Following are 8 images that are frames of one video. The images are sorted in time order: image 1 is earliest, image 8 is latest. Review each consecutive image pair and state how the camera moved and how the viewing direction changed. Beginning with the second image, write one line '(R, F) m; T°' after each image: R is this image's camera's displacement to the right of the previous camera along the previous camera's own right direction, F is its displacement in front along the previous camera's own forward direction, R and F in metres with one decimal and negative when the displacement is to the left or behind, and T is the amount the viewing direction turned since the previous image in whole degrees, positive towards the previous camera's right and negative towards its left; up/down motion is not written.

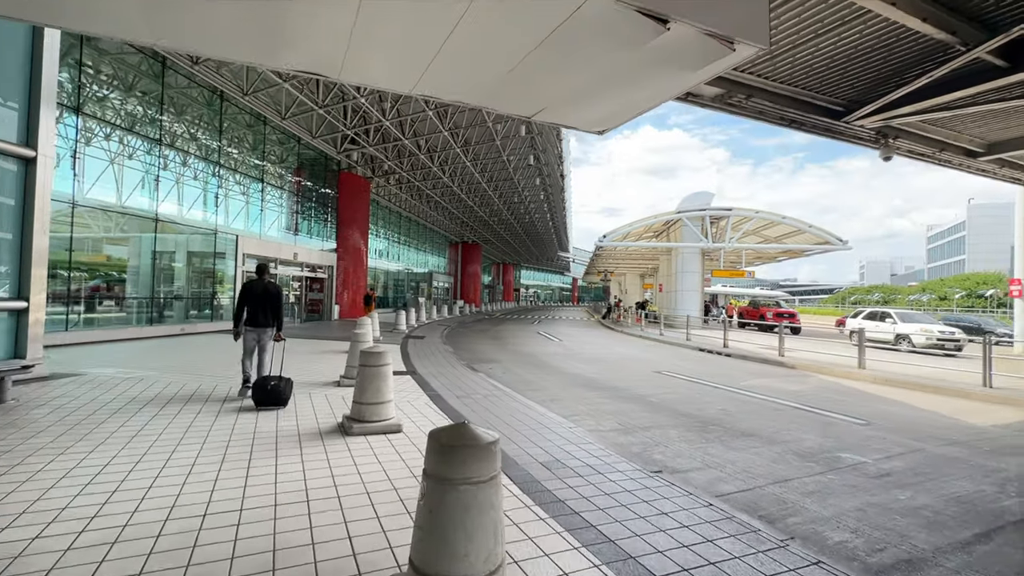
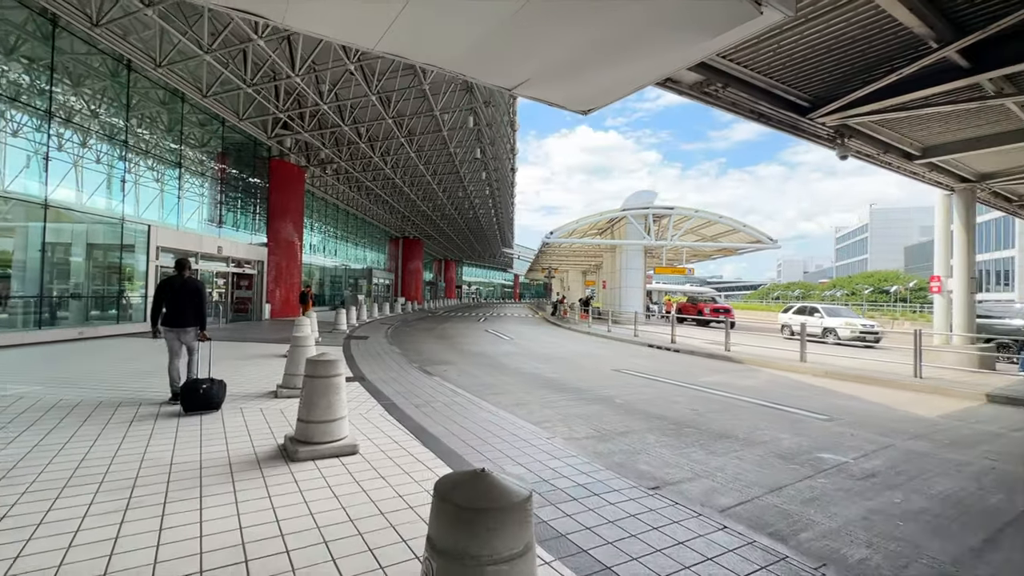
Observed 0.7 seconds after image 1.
(-0.4, +0.7) m; +7°
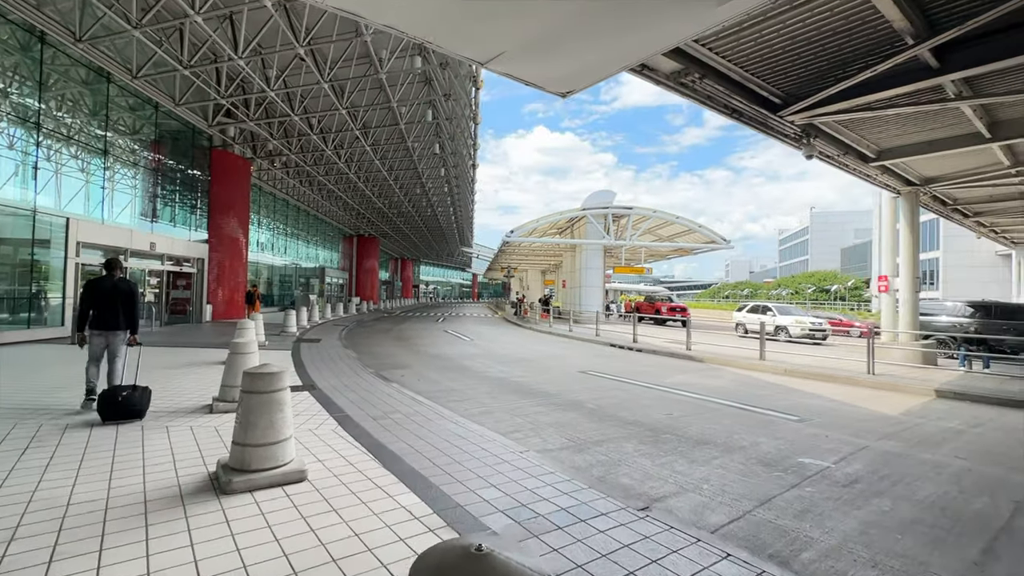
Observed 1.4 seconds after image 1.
(-0.1, +0.5) m; +5°
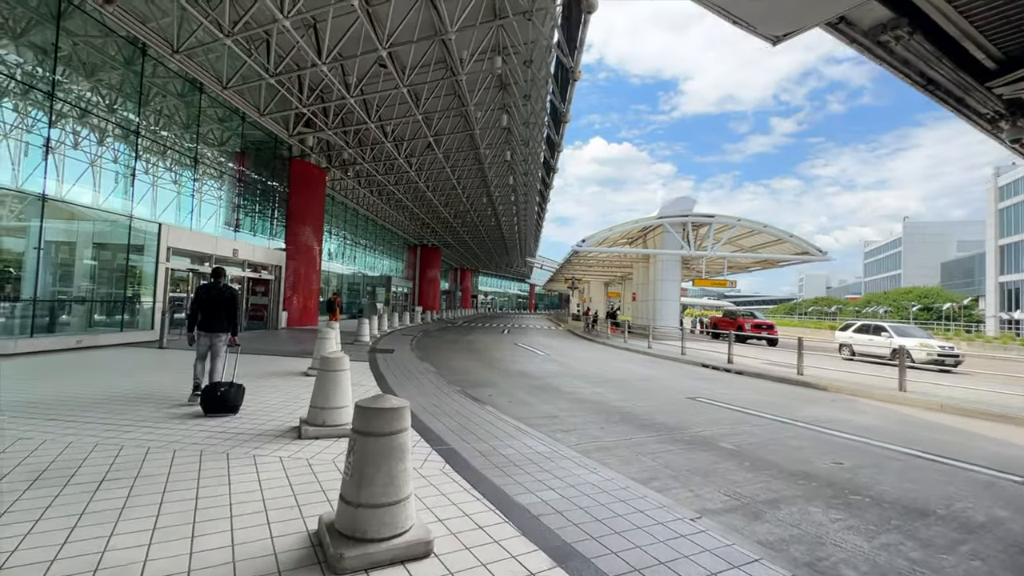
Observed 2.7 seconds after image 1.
(-1.0, +1.1) m; -7°
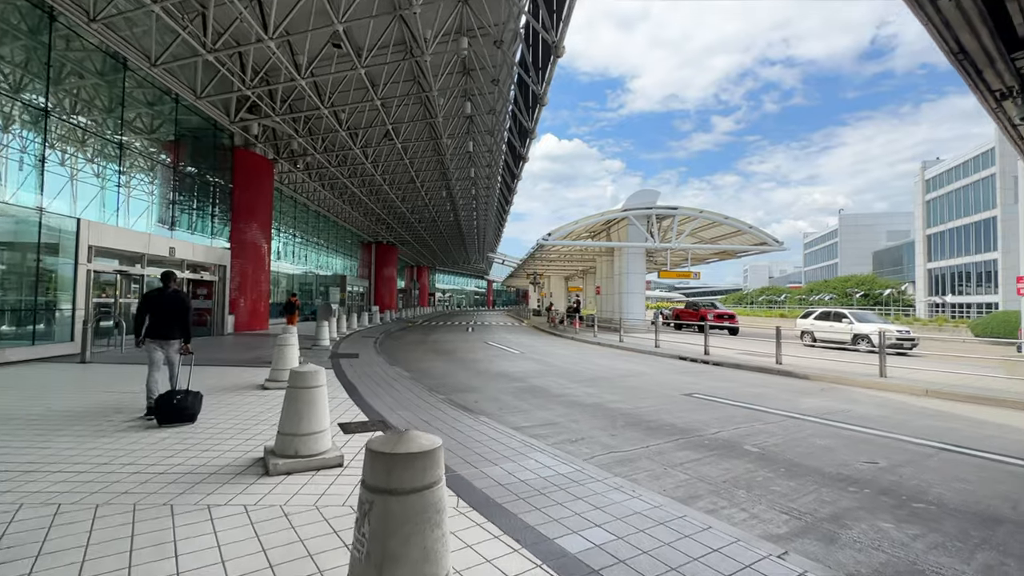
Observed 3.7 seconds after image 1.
(-0.6, +0.9) m; +5°
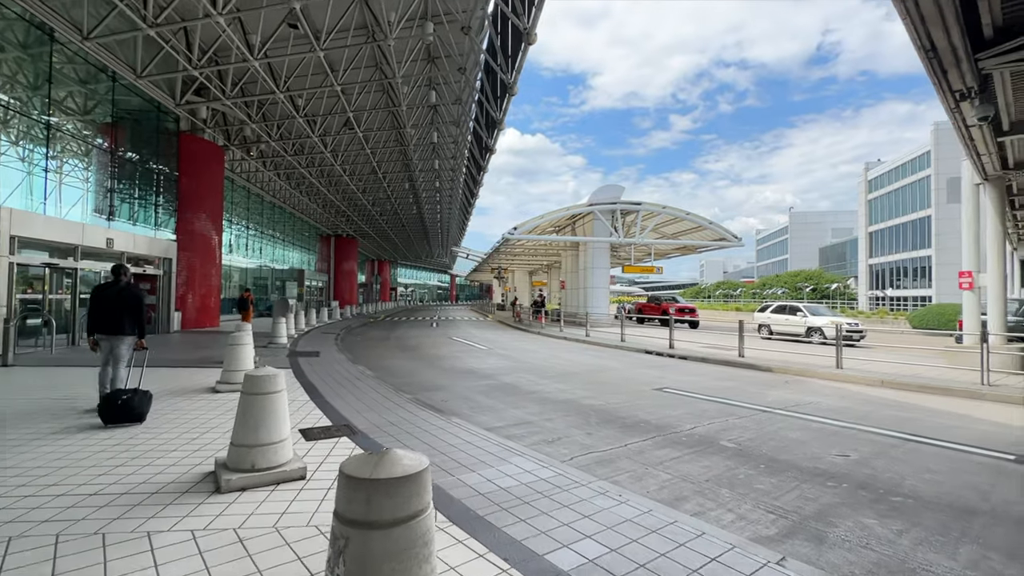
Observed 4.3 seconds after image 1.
(-0.1, +0.3) m; +5°
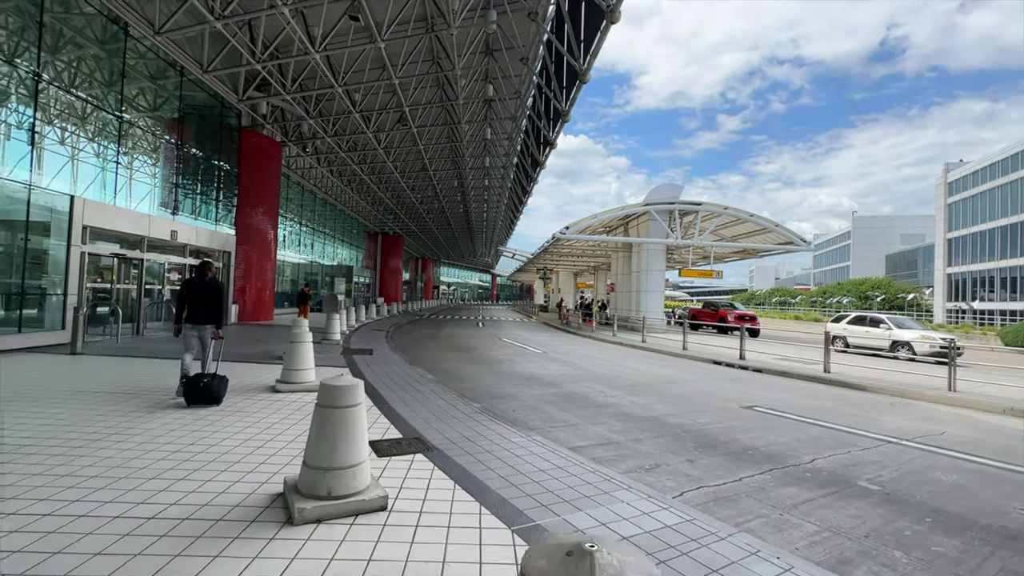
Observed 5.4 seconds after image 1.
(-0.7, +0.7) m; -5°
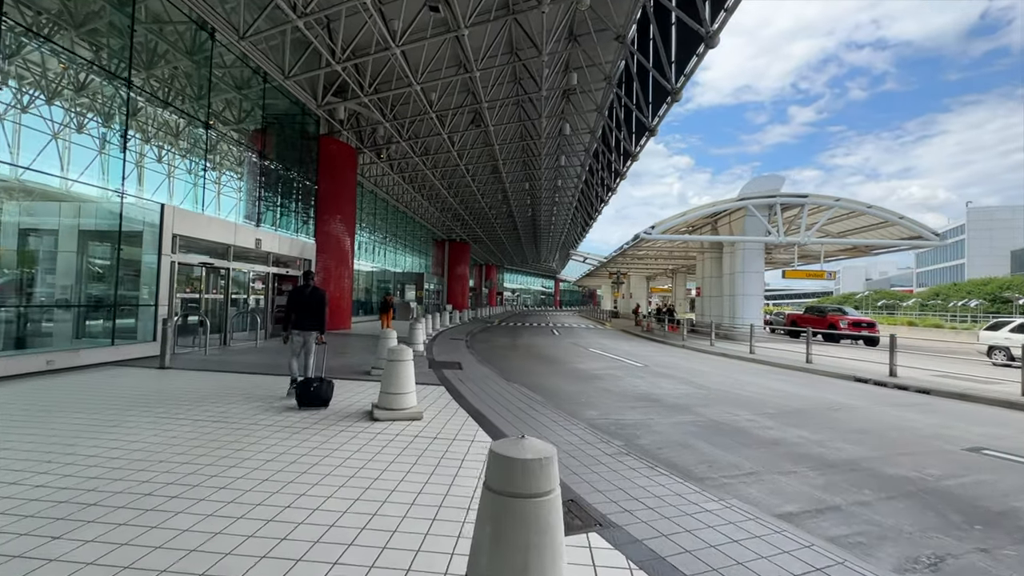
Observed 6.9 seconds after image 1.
(-1.1, +1.4) m; -7°
